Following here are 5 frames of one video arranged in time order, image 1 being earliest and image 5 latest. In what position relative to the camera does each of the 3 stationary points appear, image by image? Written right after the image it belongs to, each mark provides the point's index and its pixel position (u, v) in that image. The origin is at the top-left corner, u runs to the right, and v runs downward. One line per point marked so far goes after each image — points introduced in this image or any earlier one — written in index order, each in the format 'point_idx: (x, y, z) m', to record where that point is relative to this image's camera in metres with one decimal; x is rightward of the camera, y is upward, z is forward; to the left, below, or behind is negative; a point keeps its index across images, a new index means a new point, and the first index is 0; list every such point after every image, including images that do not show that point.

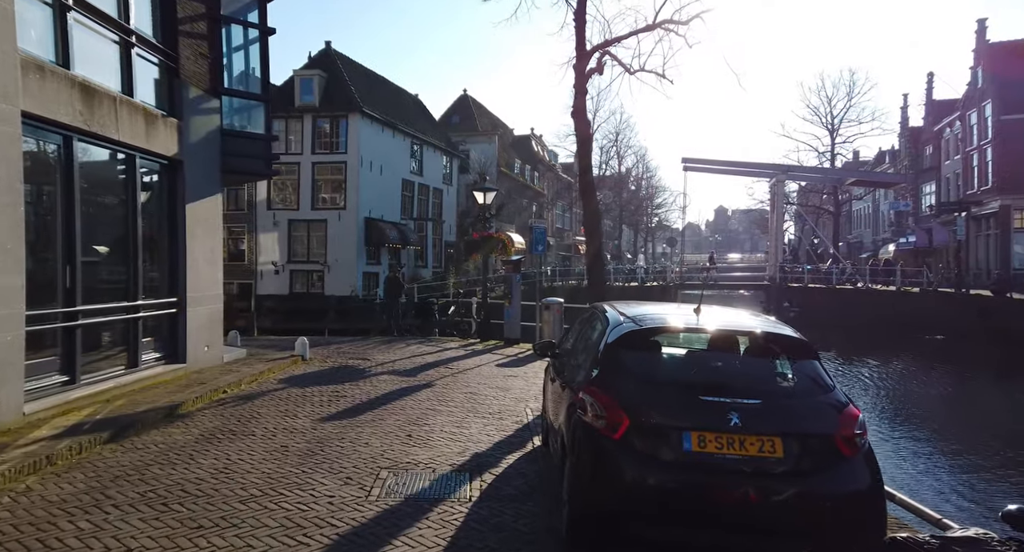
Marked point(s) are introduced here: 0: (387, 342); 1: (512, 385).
0: (-2.6, -1.4, +14.9) m
1: (0.0, -1.4, +9.6) m
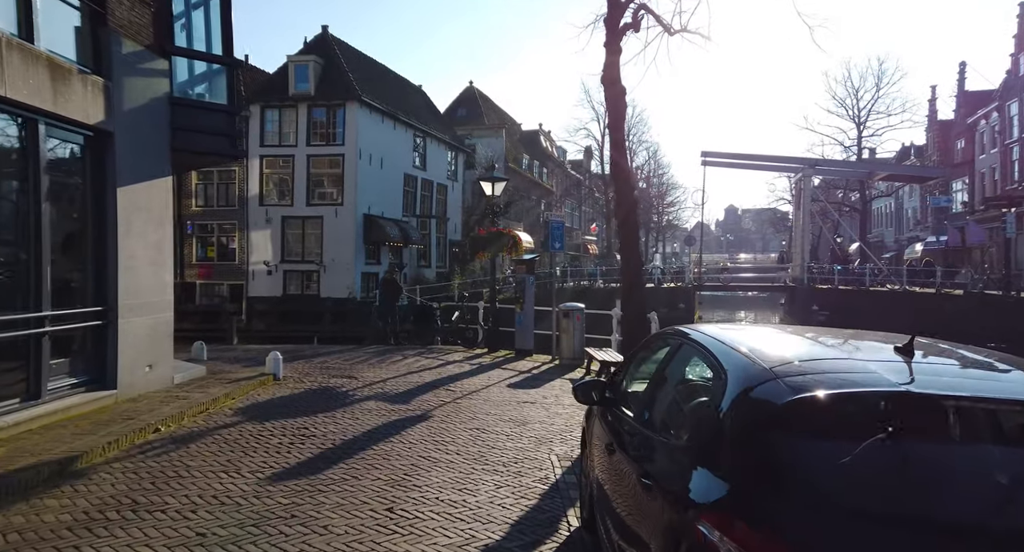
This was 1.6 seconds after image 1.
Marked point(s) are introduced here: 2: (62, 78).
0: (-2.3, -1.4, +13.0) m
1: (+0.2, -1.5, +7.6) m
2: (-3.9, +1.7, +6.4) m
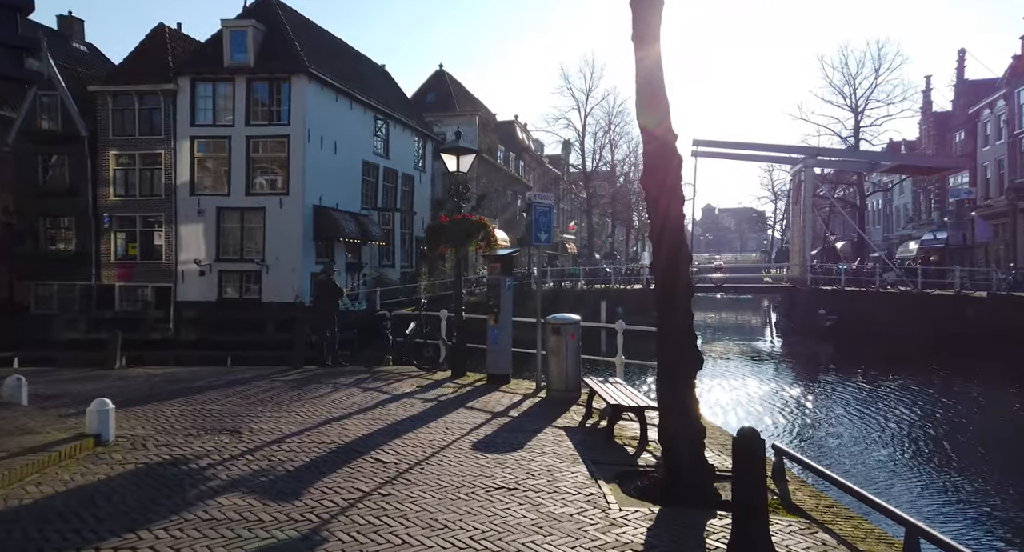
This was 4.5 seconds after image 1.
0: (-2.7, -1.4, +9.5) m
1: (0.0, -1.5, +4.2) m
2: (-4.1, +1.7, +2.9) m
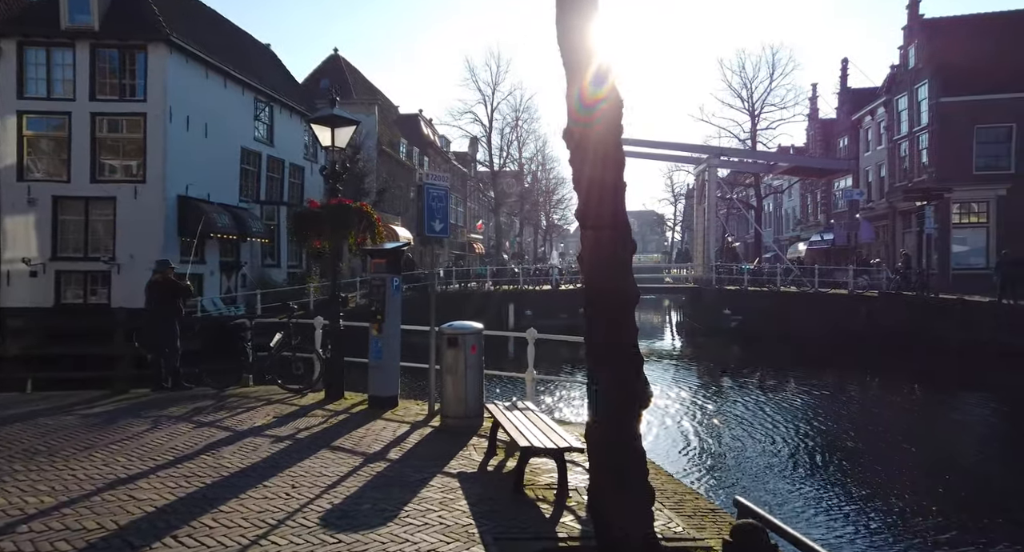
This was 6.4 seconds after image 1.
0: (-3.9, -1.4, +7.1) m
1: (-0.6, -1.5, +2.2) m
2: (-4.4, +1.7, +0.4) m
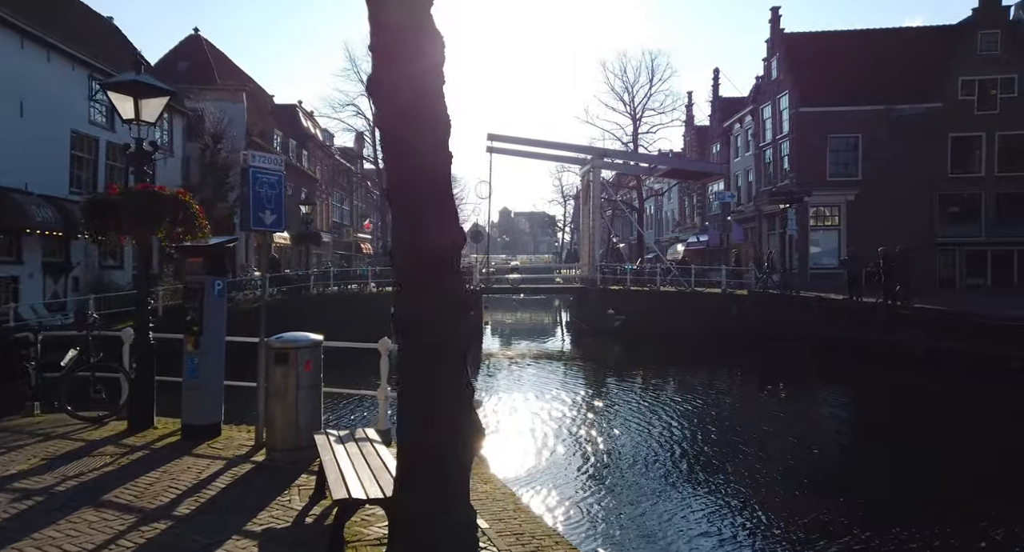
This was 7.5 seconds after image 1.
0: (-5.1, -1.4, +5.2) m
1: (-1.1, -1.5, +0.9) m
2: (-4.7, +1.7, -1.5) m
